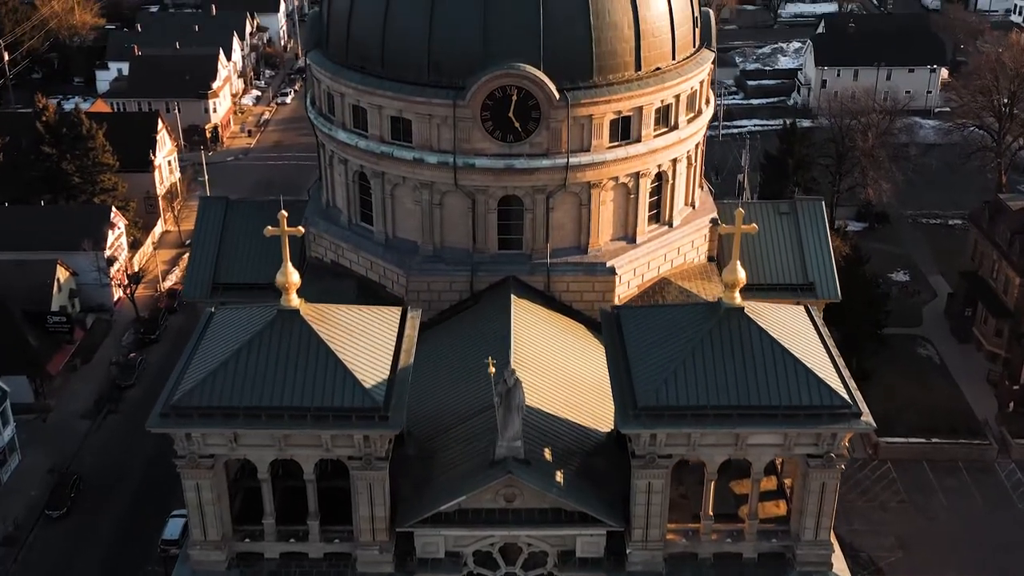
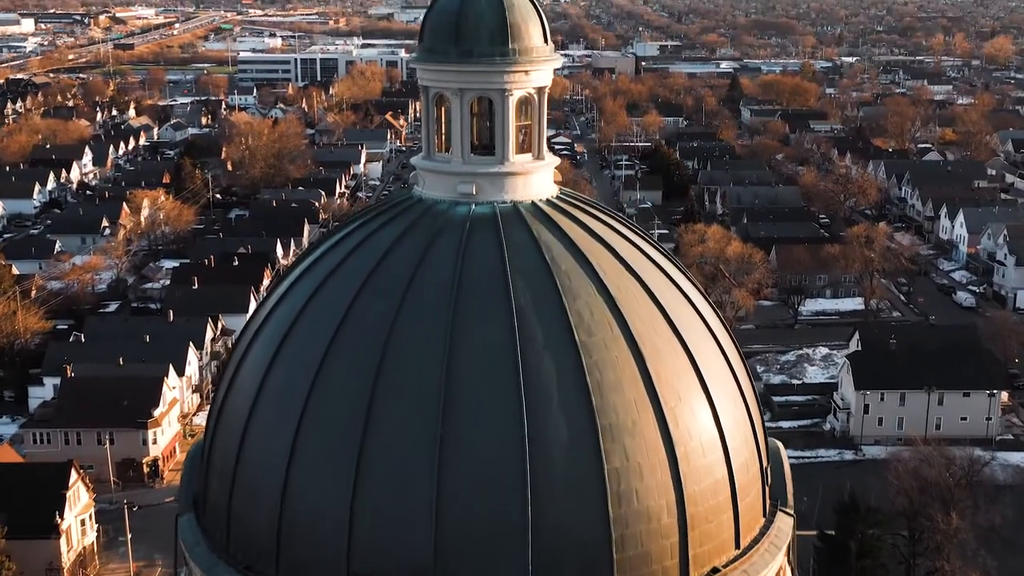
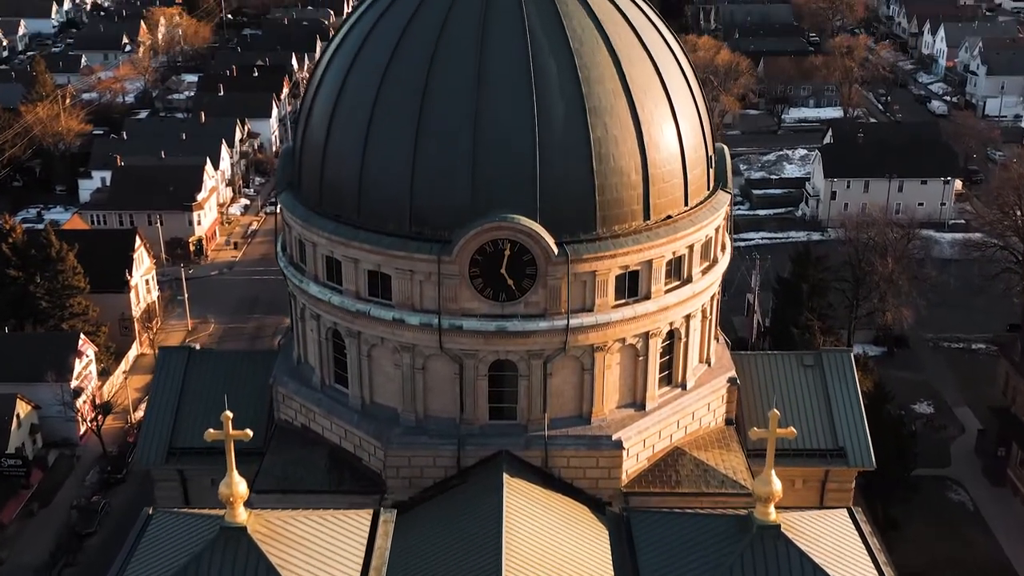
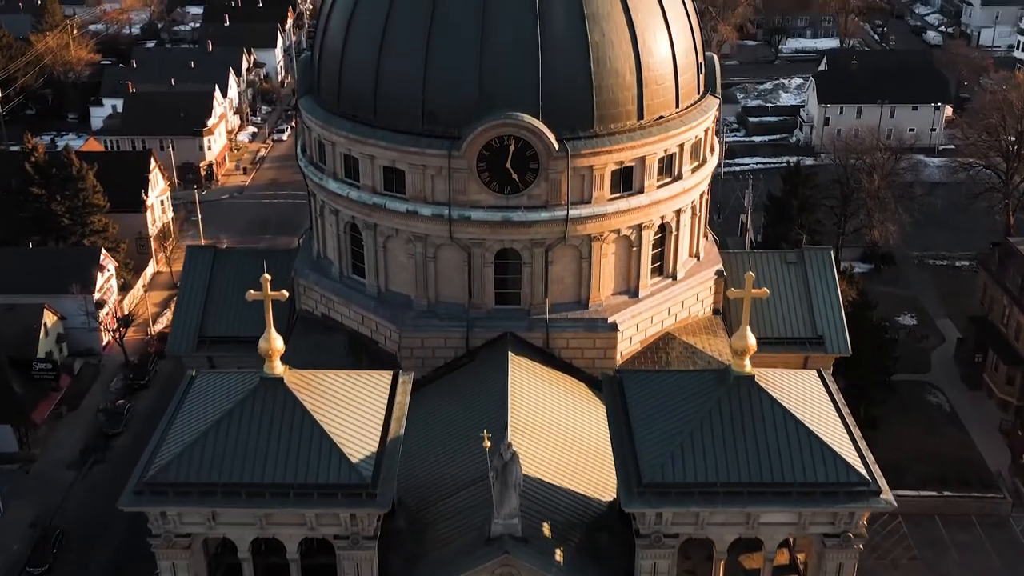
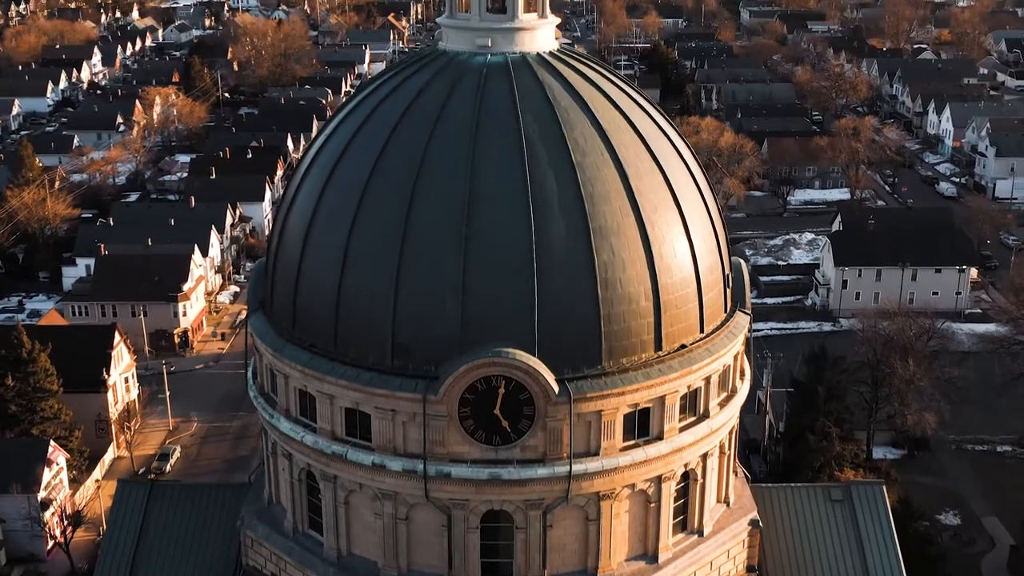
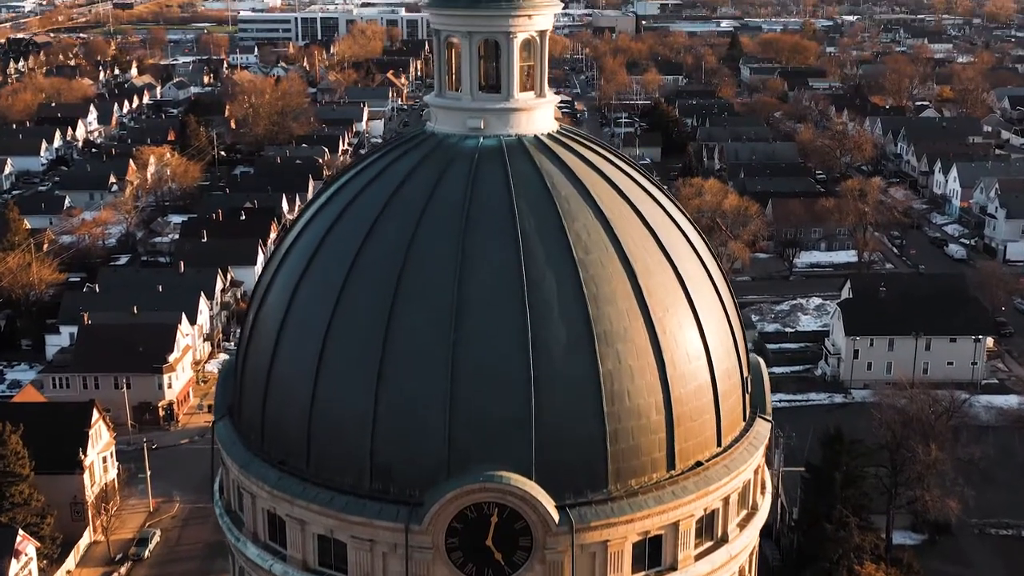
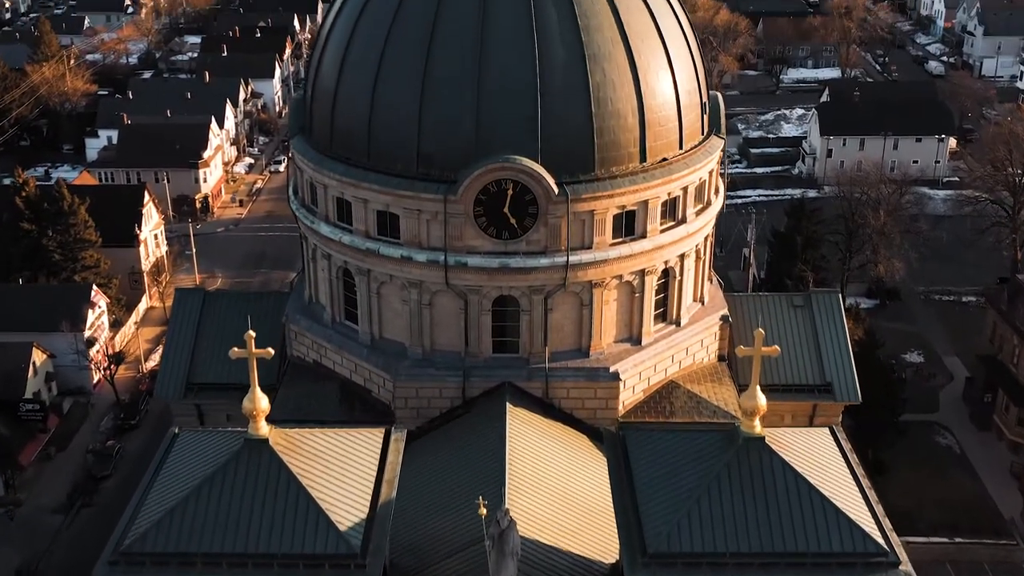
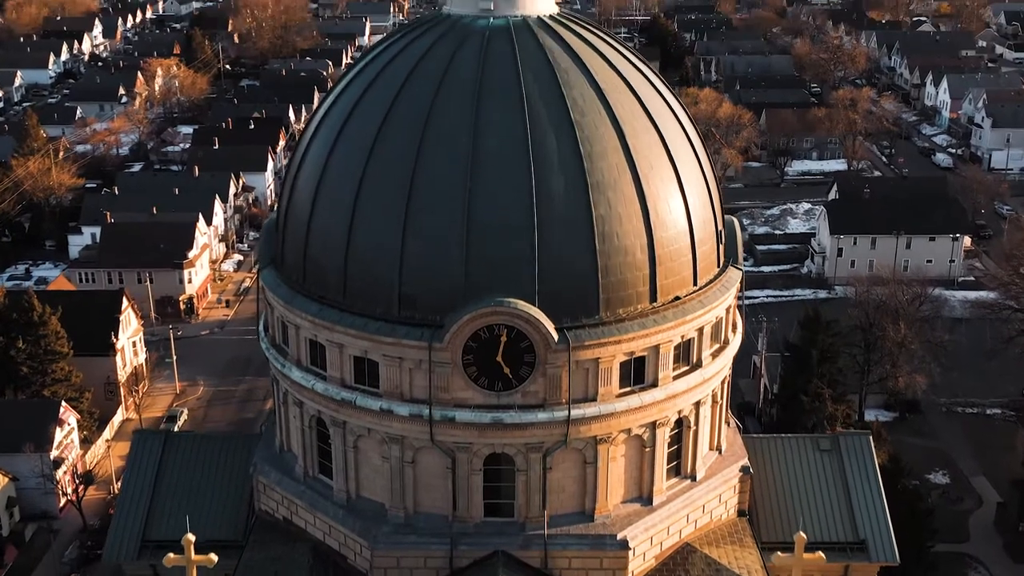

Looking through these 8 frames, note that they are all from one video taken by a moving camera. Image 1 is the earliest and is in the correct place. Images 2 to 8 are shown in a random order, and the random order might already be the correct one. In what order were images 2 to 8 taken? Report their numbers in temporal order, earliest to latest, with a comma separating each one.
4, 7, 3, 8, 5, 6, 2
